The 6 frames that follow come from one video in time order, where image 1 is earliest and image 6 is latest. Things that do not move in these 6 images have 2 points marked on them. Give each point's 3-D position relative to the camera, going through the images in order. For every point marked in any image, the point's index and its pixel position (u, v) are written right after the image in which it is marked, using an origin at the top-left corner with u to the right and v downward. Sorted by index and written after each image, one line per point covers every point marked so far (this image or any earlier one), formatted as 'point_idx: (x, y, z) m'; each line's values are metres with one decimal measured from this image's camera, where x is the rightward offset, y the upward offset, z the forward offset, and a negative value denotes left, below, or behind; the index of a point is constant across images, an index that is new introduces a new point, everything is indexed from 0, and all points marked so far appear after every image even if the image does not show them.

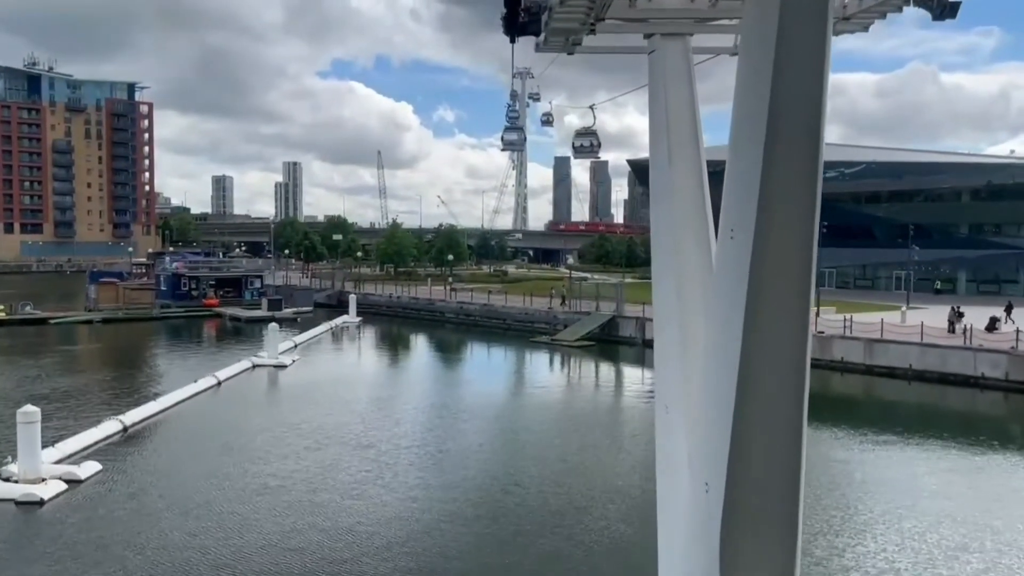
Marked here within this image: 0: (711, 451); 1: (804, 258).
0: (+1.2, -1.0, +4.8) m
1: (+1.6, +0.1, +4.3) m
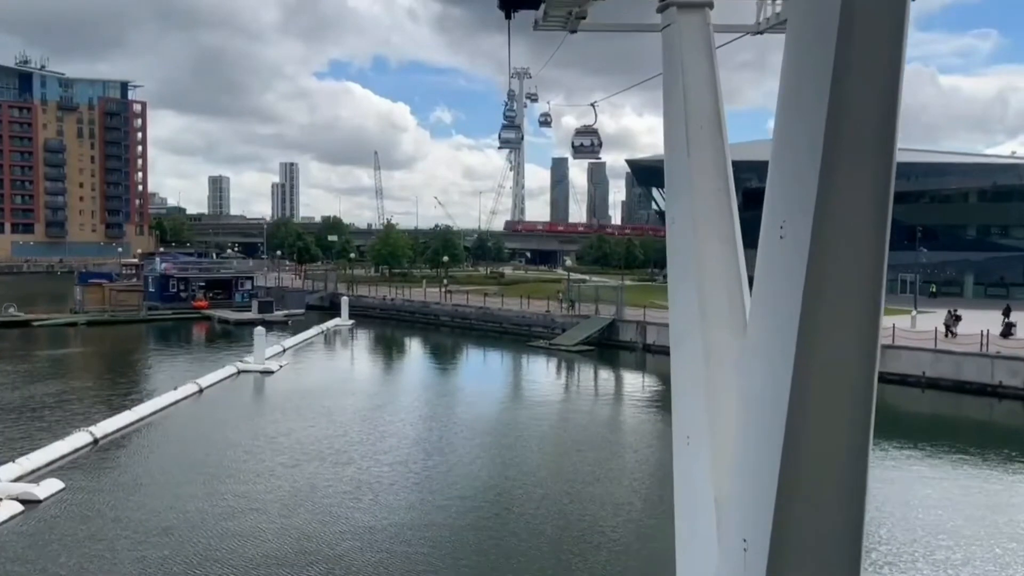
0: (+1.1, -1.0, +3.9) m
1: (+1.5, +0.1, +3.5) m
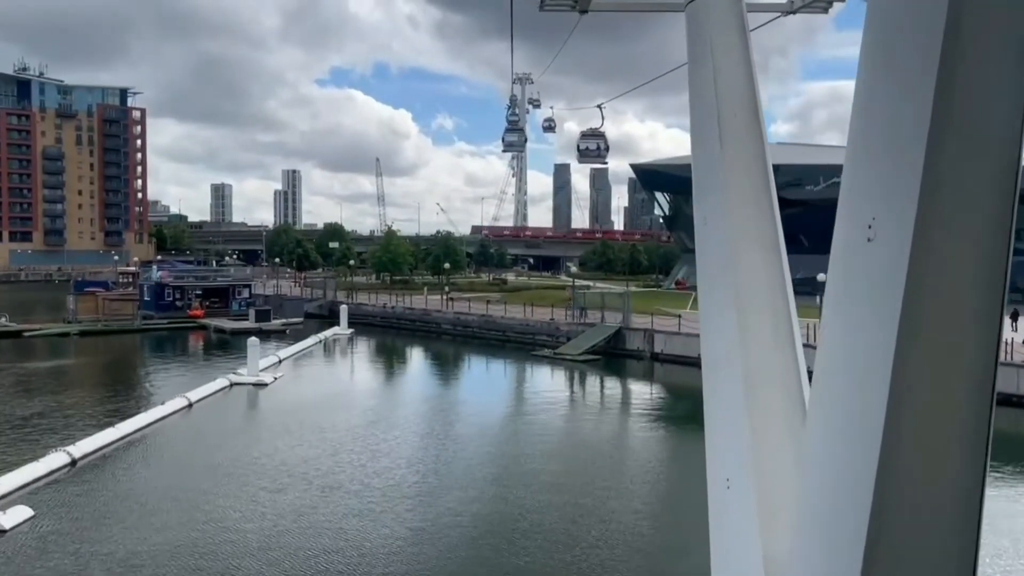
0: (+1.2, -1.1, +3.1) m
1: (+1.6, 0.0, +2.6) m
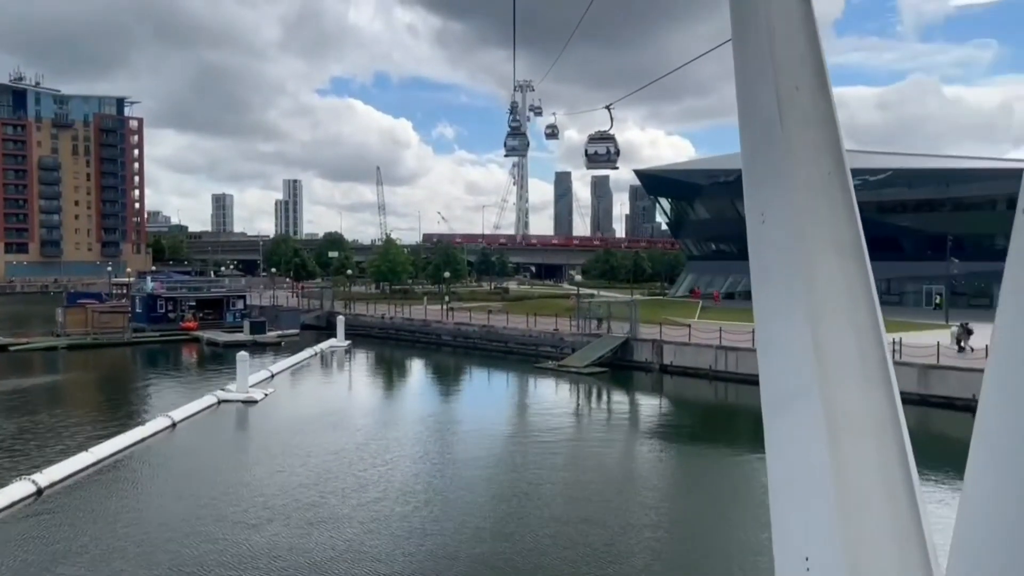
0: (+1.2, -1.2, +2.1) m
1: (+1.6, 0.0, +1.6) m
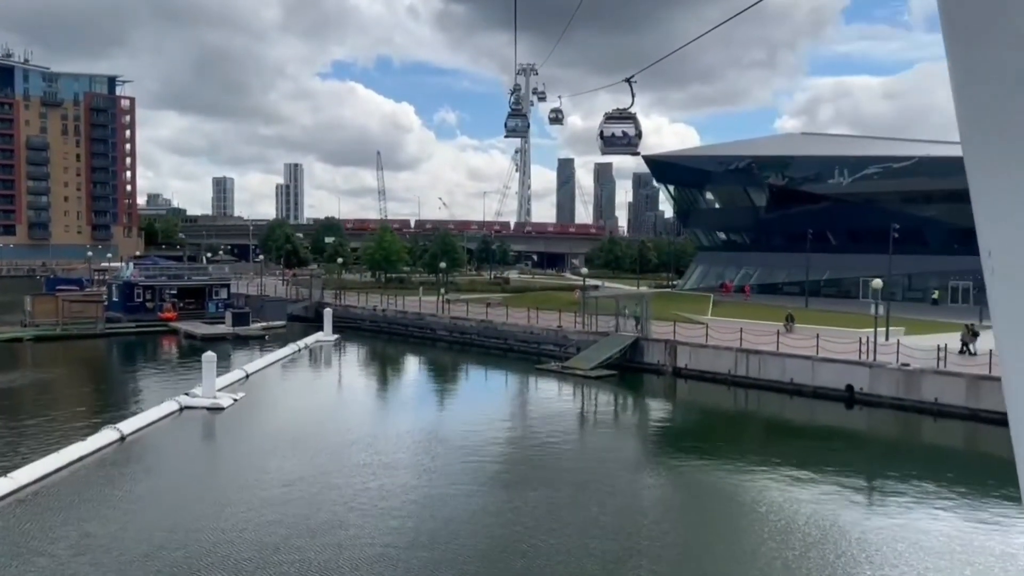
0: (+1.2, -1.4, 0.0) m
1: (+1.6, -0.2, -0.5) m
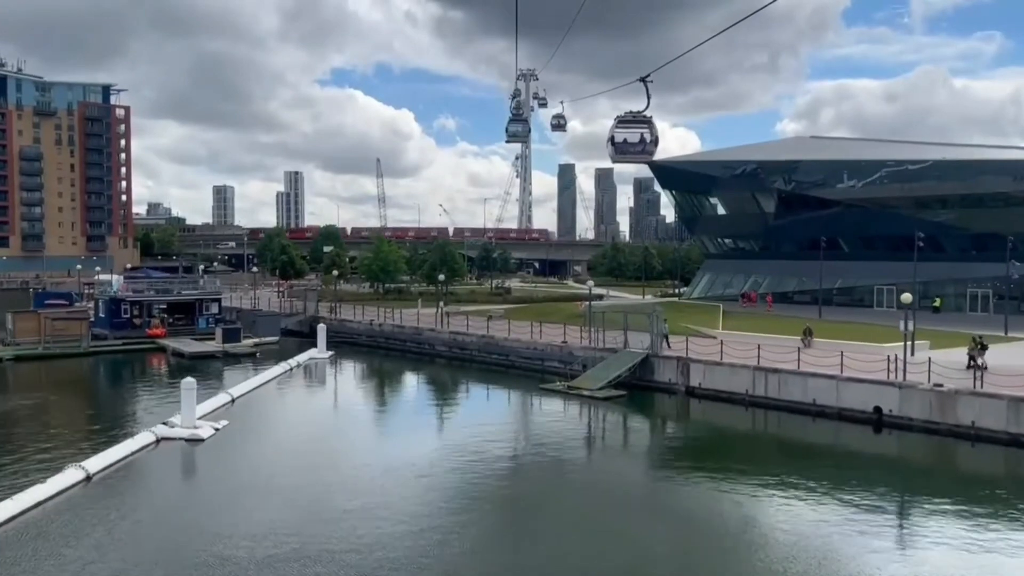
0: (+1.2, -1.6, -1.3) m
1: (+1.6, -0.5, -1.8) m
